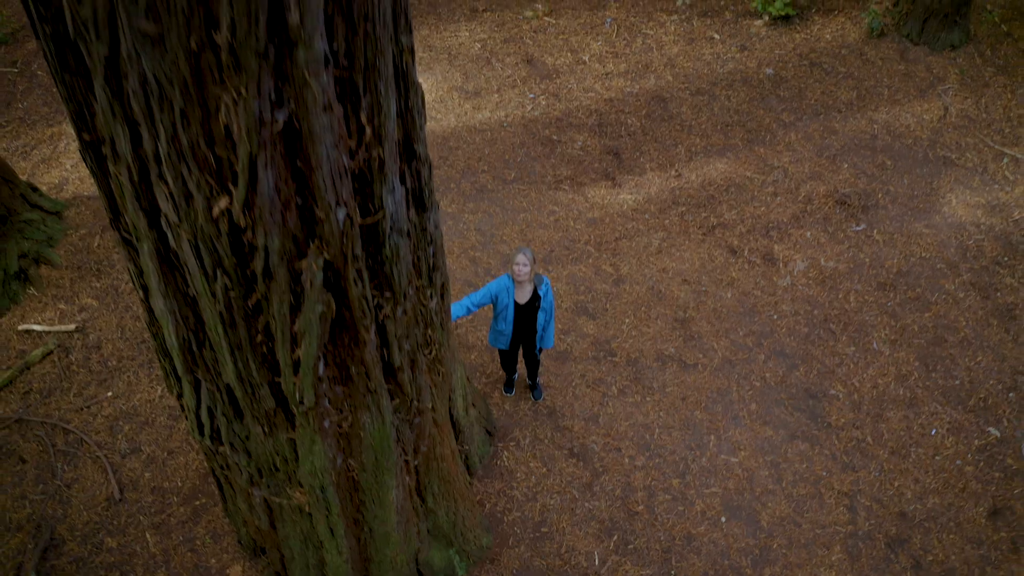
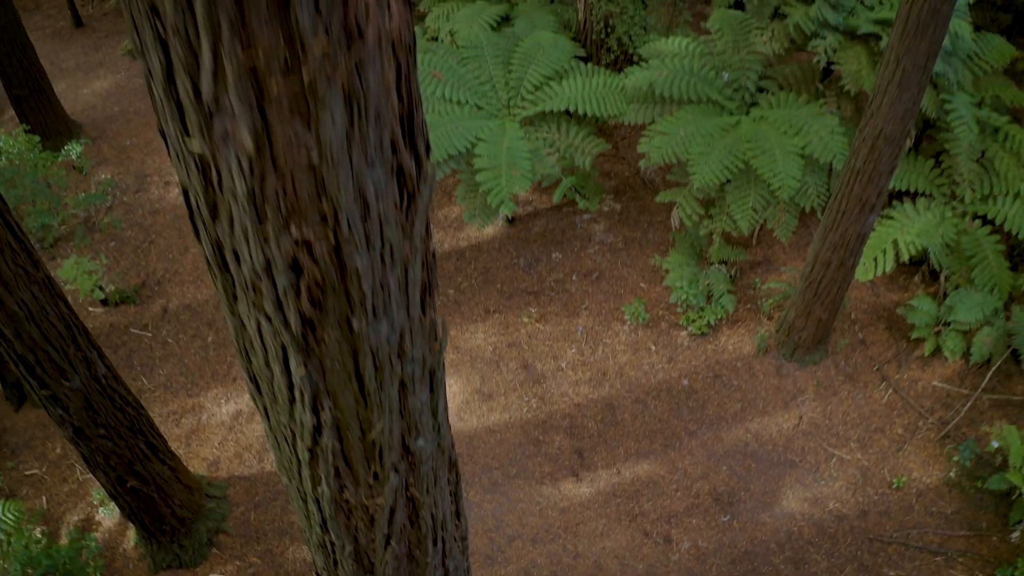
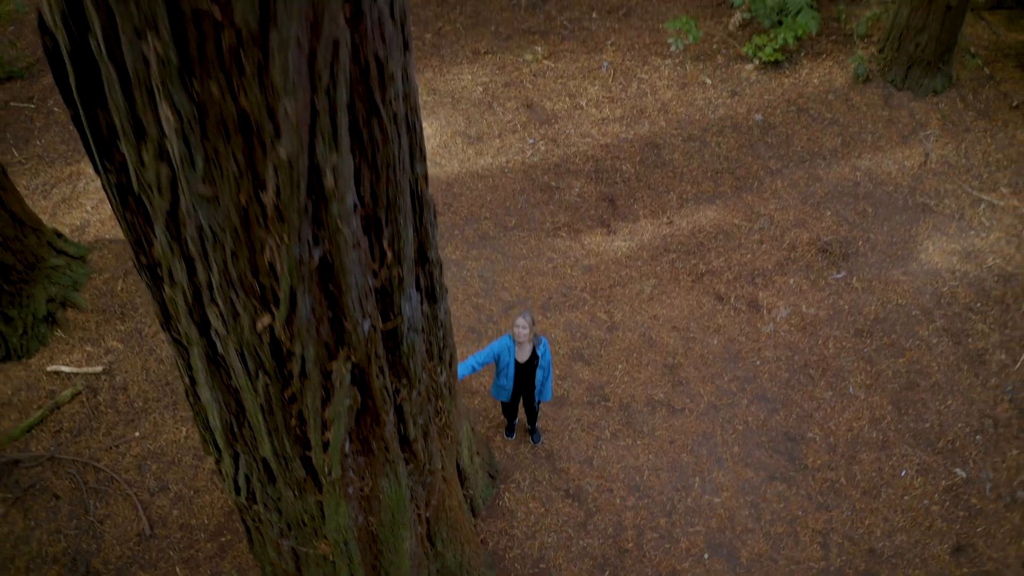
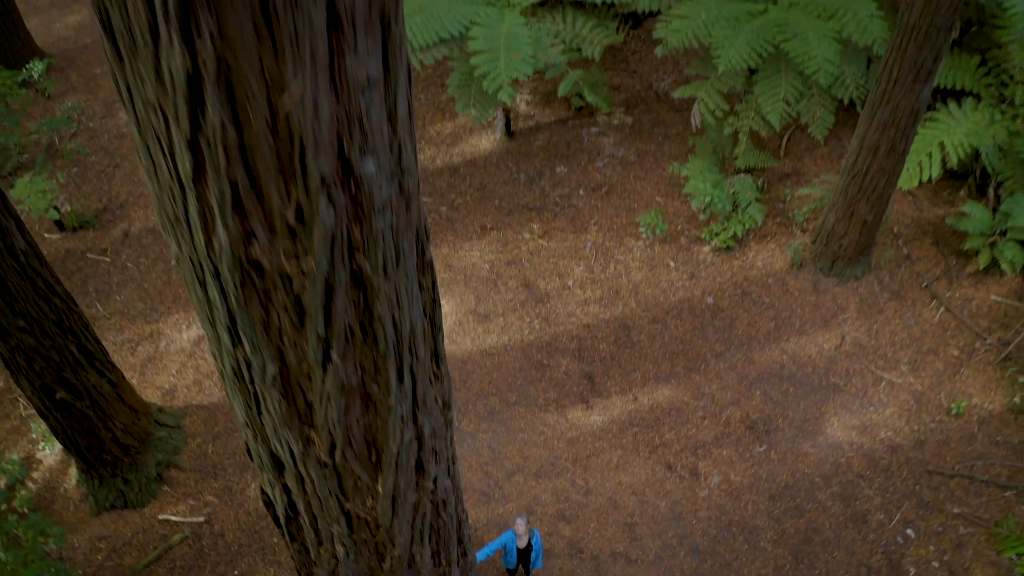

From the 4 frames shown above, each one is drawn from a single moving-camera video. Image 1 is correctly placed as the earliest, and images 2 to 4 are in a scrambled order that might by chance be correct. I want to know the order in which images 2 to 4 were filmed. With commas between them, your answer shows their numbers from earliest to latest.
3, 4, 2
